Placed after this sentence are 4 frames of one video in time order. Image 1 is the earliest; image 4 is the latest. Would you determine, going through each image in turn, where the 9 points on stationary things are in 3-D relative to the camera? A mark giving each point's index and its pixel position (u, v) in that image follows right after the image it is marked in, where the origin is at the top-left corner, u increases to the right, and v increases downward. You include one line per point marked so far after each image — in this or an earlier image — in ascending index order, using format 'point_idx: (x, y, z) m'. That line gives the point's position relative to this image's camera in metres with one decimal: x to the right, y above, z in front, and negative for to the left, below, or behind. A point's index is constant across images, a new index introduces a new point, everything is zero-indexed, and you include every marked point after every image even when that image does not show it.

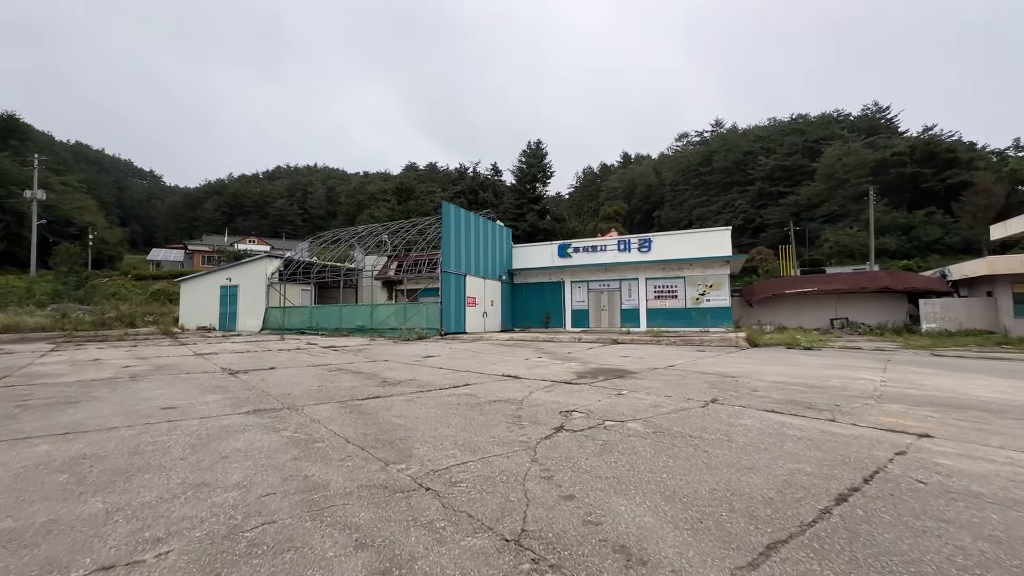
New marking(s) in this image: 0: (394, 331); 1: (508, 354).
0: (-4.6, -1.7, +18.5) m
1: (-0.1, -1.7, +11.7) m
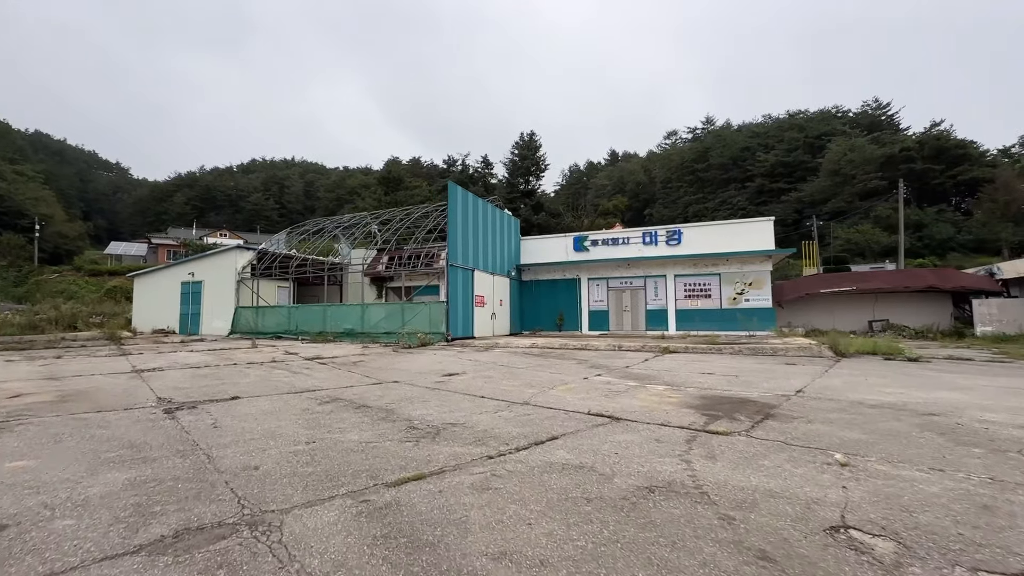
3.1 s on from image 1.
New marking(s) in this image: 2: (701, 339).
0: (-4.0, -1.6, +15.6) m
1: (+0.8, -1.6, +9.0) m
2: (+6.0, -1.6, +14.1) m
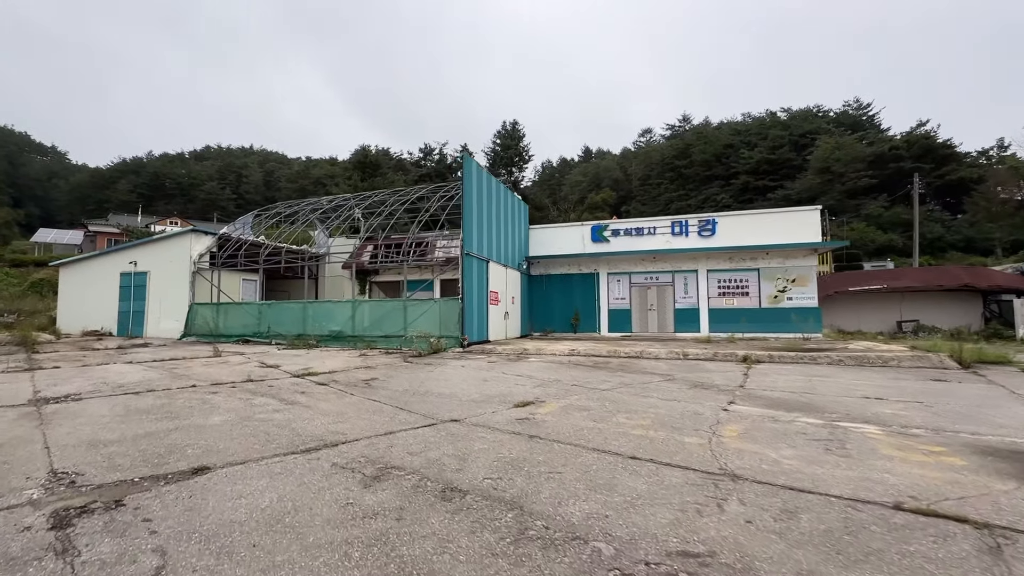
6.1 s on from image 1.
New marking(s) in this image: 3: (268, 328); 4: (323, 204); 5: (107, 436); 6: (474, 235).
0: (-3.3, -1.4, +12.7) m
1: (+1.9, -1.5, +6.5) m
2: (+6.8, -1.5, +12.0) m
3: (-7.5, -1.2, +14.5) m
4: (-7.3, +3.3, +18.2) m
5: (-3.8, -1.4, +4.4) m
6: (-1.1, +1.6, +13.4) m
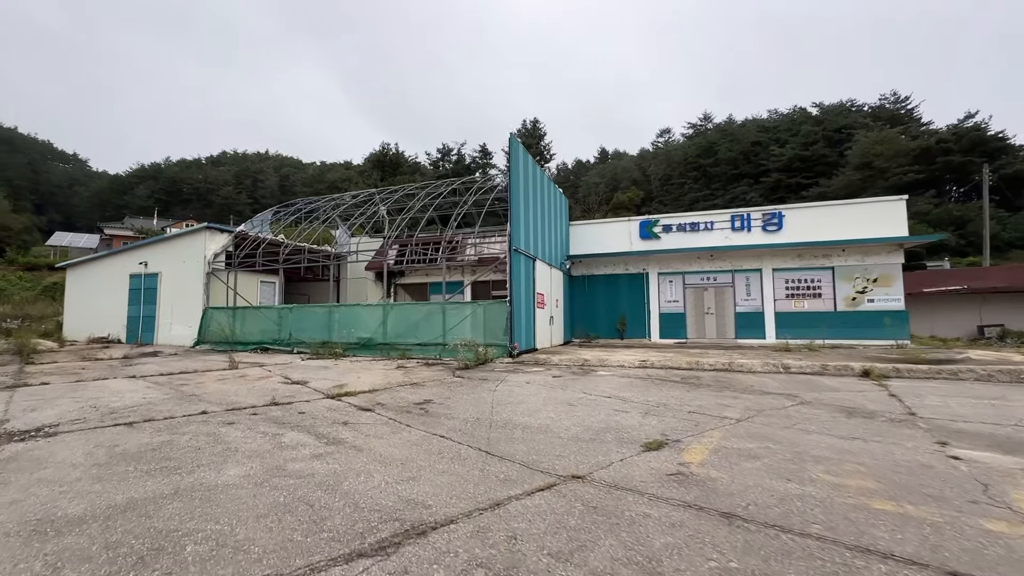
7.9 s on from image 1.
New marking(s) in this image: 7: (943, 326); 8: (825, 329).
0: (-2.0, -1.4, +11.2) m
1: (+3.1, -1.4, +4.9) m
2: (+8.1, -1.5, +10.2) m
3: (-6.2, -1.3, +13.1) m
4: (-5.9, +3.2, +16.8) m
5: (-2.7, -1.3, +2.8) m
6: (+0.2, +1.5, +11.8) m
7: (+17.3, -1.5, +18.7) m
8: (+9.6, -1.3, +14.5) m
